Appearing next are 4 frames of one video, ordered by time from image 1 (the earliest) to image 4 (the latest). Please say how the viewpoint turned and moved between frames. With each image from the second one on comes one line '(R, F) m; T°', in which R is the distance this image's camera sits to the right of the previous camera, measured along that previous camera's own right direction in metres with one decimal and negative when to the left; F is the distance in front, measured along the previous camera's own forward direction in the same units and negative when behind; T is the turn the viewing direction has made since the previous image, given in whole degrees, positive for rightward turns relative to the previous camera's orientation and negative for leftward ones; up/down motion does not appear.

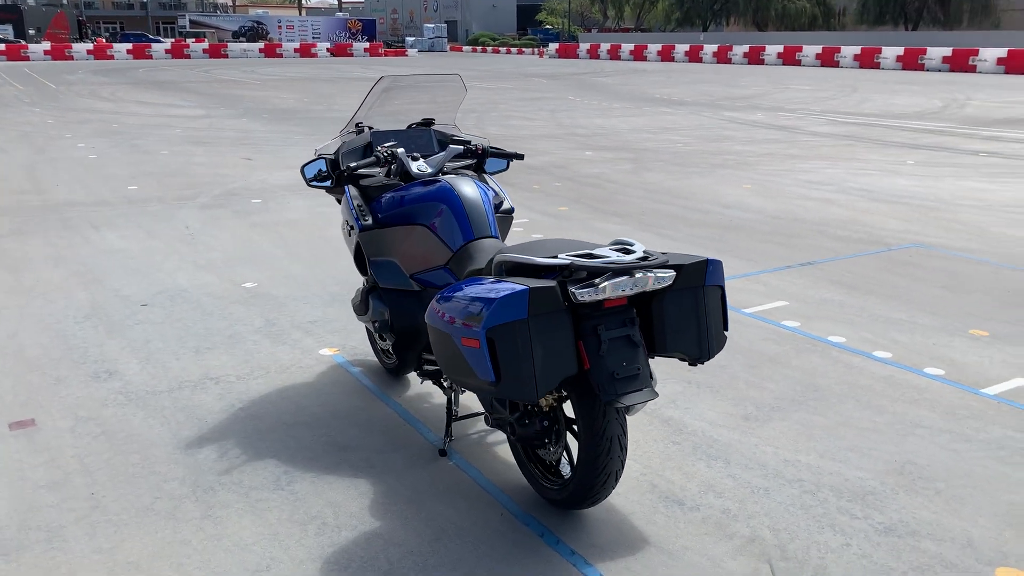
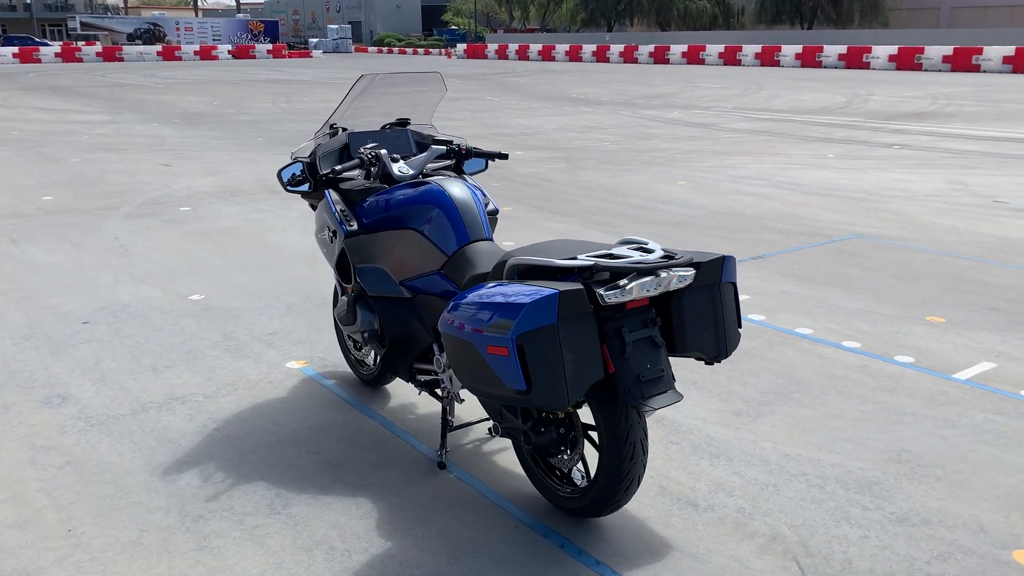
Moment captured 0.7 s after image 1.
(-0.4, +0.1) m; +6°
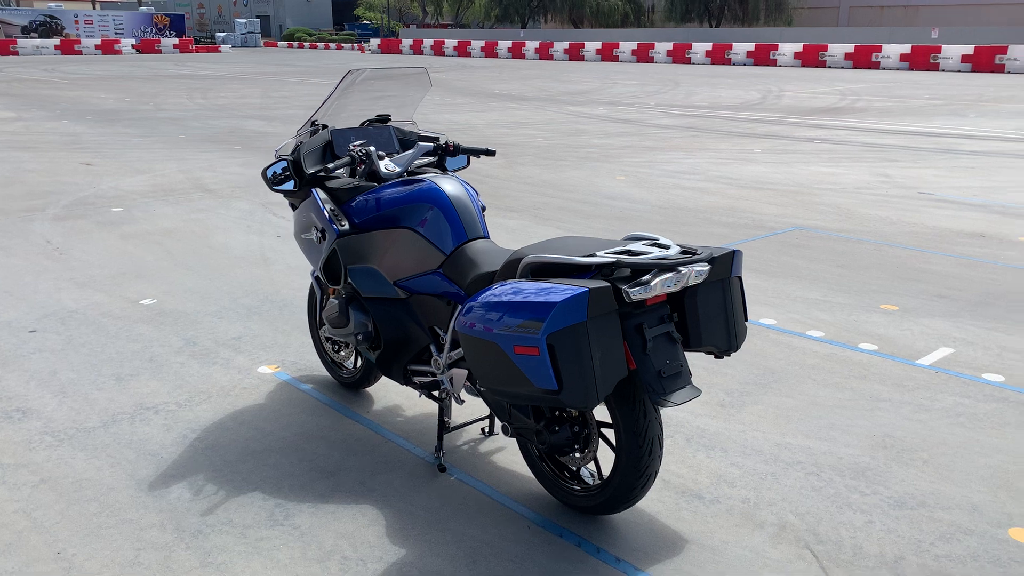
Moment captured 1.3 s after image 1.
(-0.4, +0.1) m; +5°
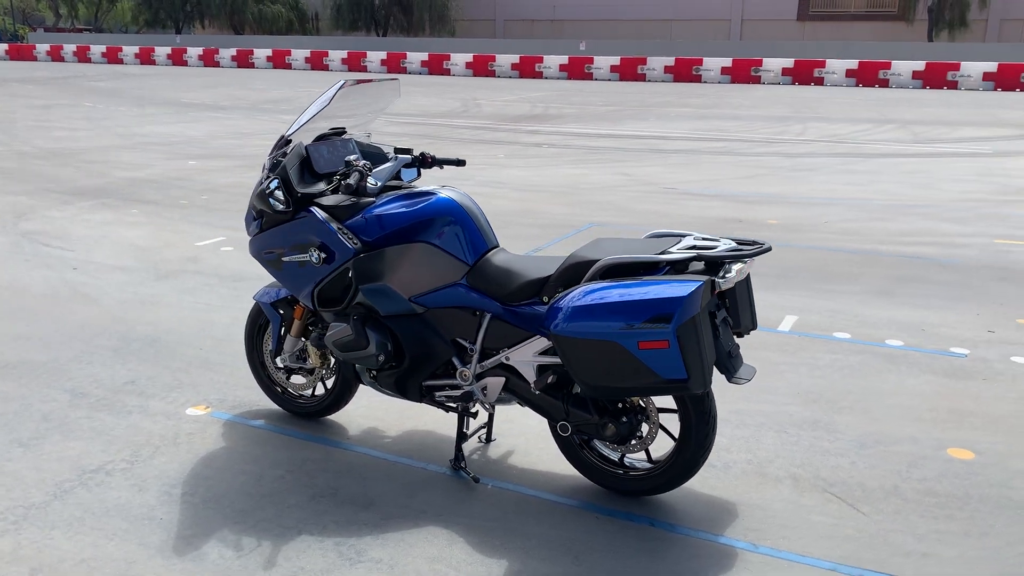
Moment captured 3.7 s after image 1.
(-1.4, +0.2) m; +21°
